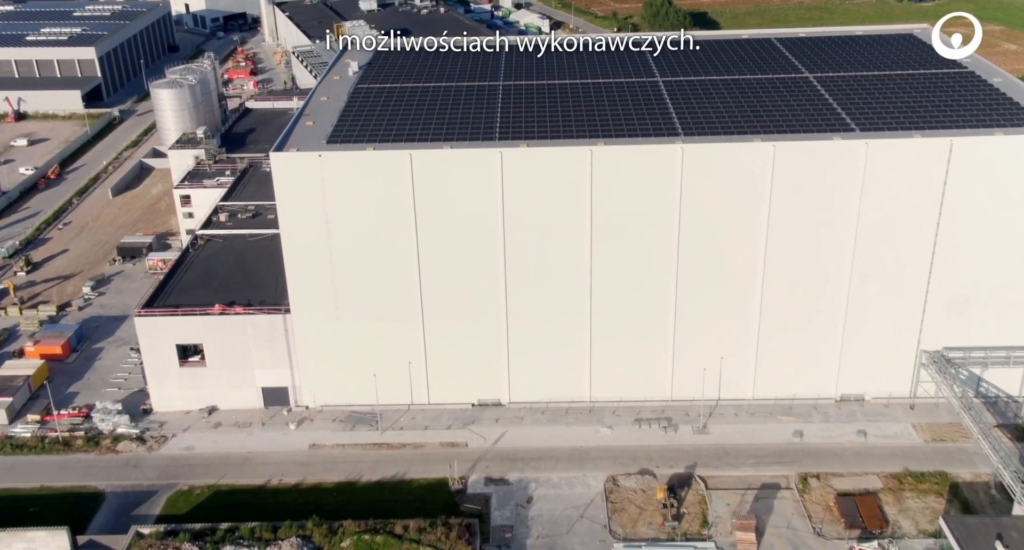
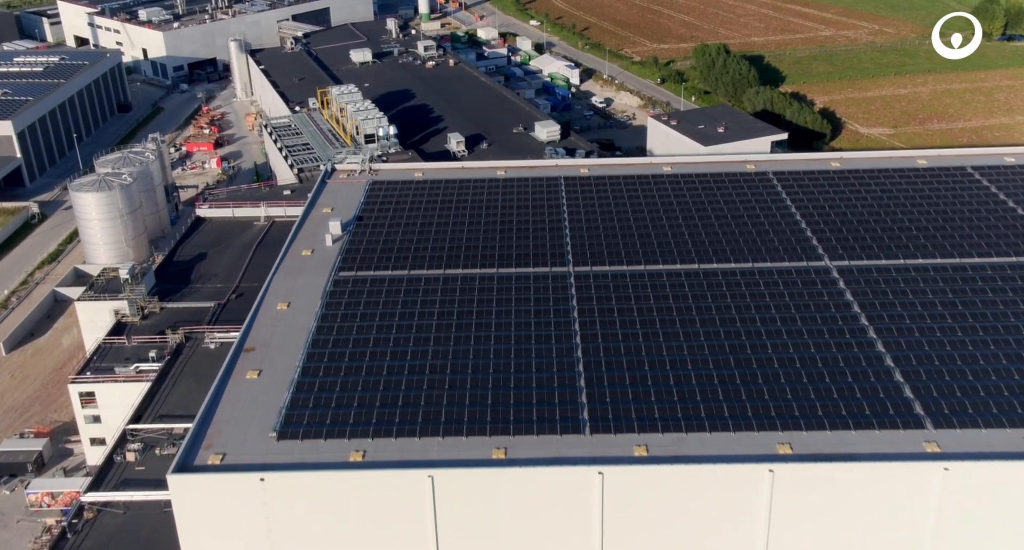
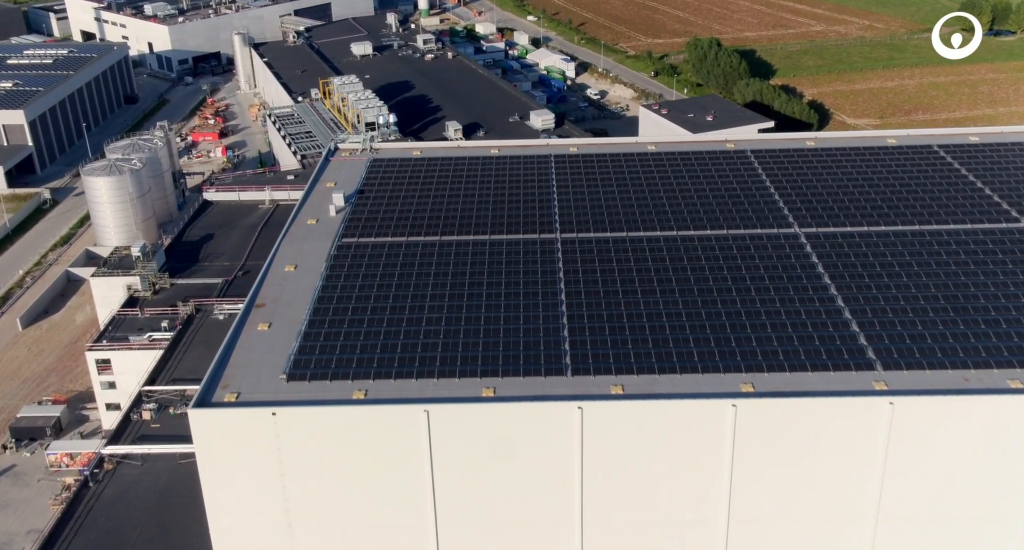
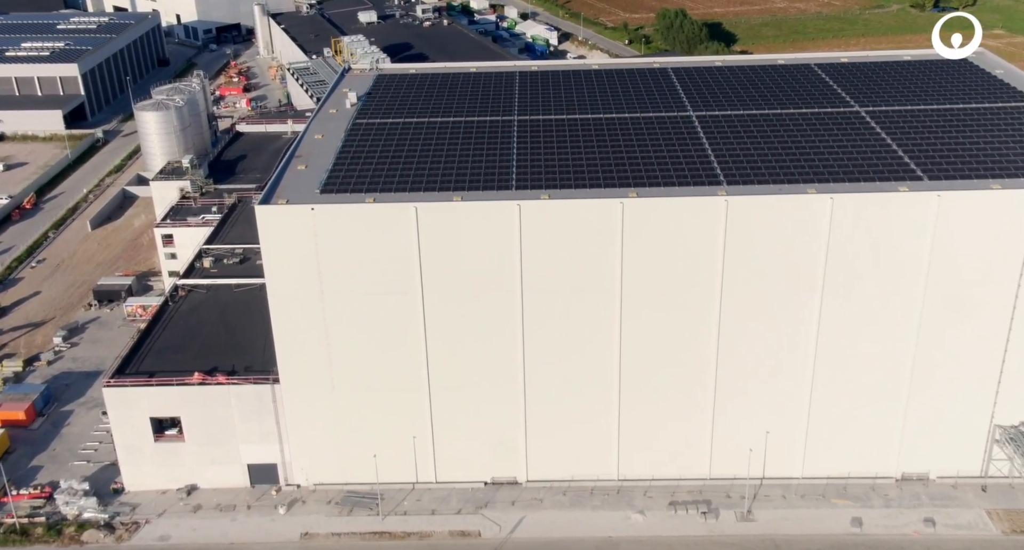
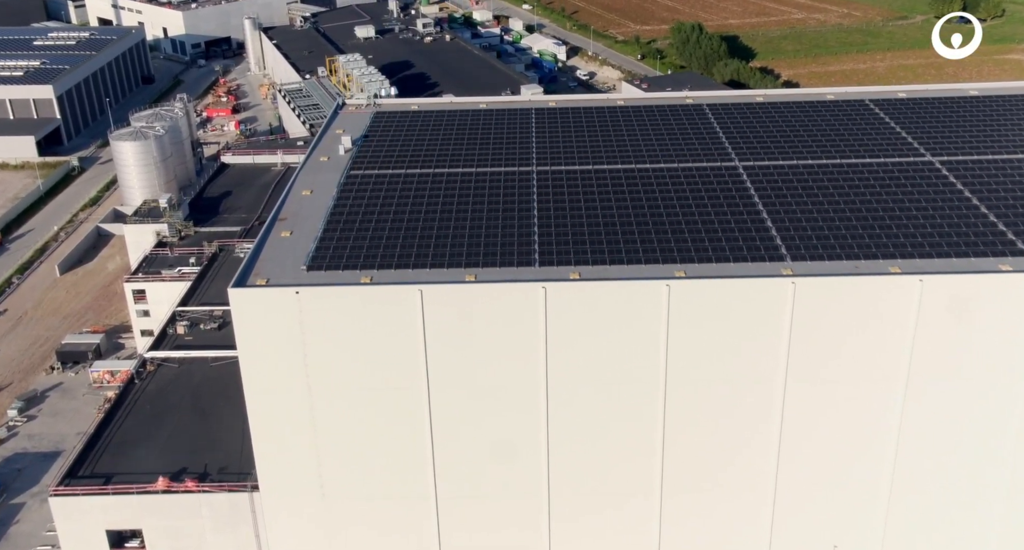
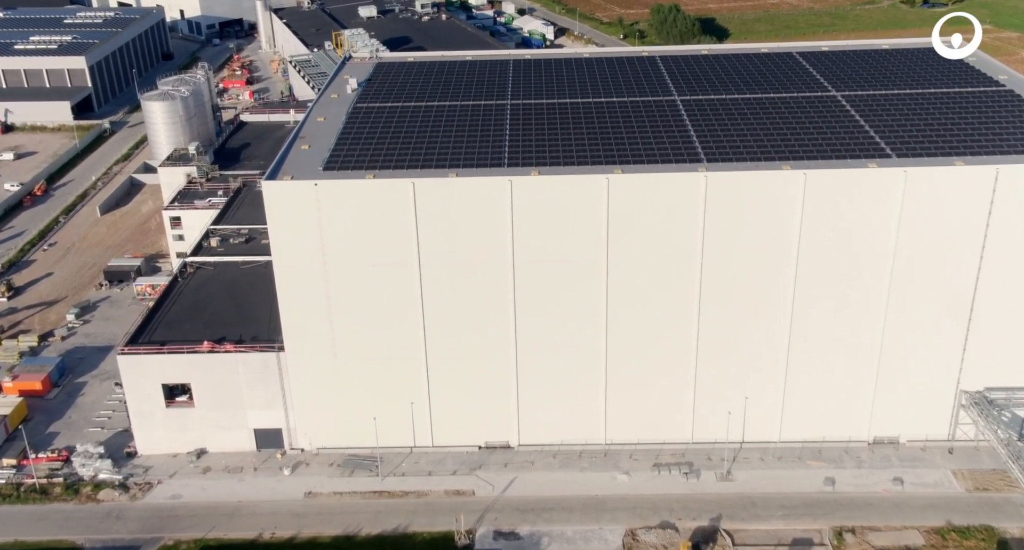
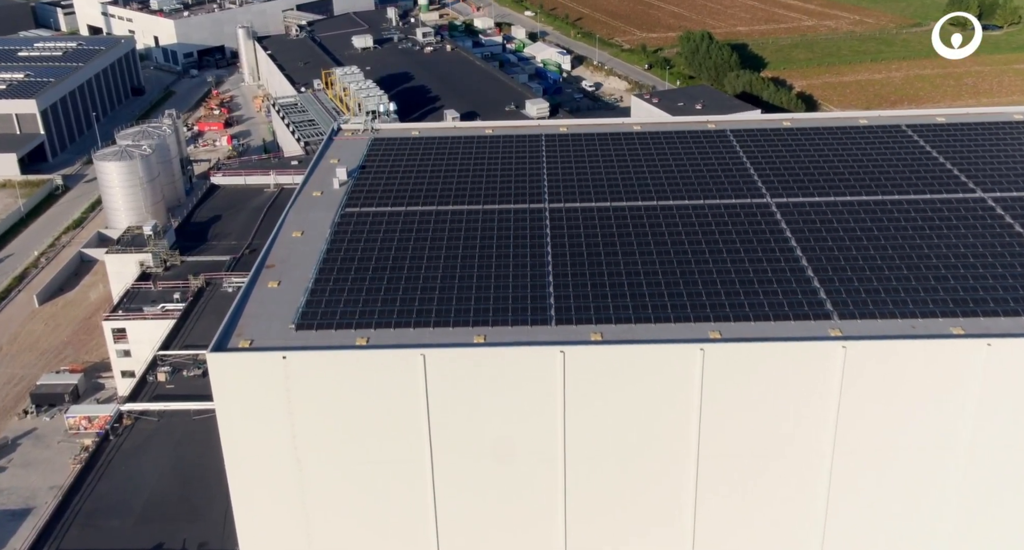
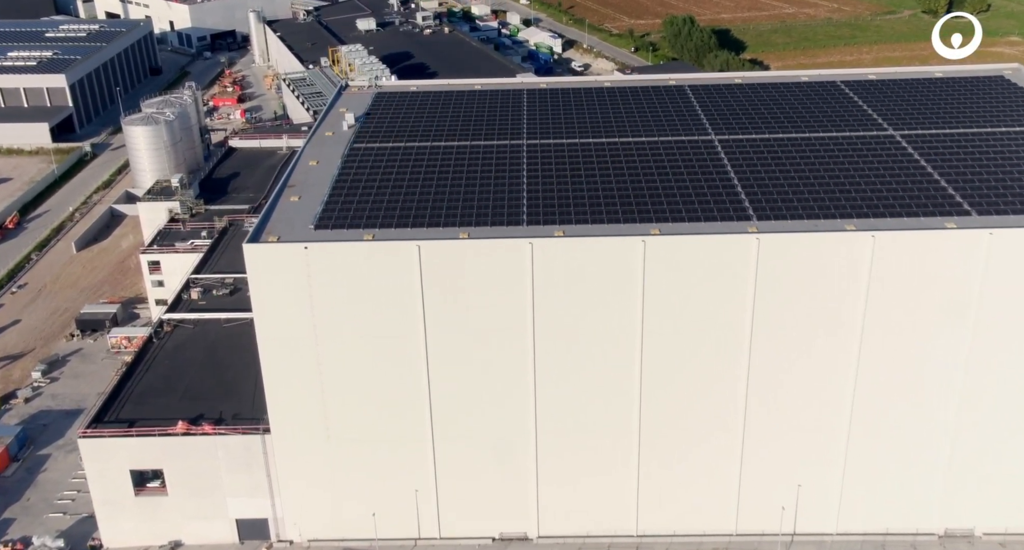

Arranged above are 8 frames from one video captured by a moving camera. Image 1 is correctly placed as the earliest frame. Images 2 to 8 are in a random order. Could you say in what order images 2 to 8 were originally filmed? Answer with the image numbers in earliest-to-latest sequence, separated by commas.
6, 4, 8, 5, 7, 3, 2
